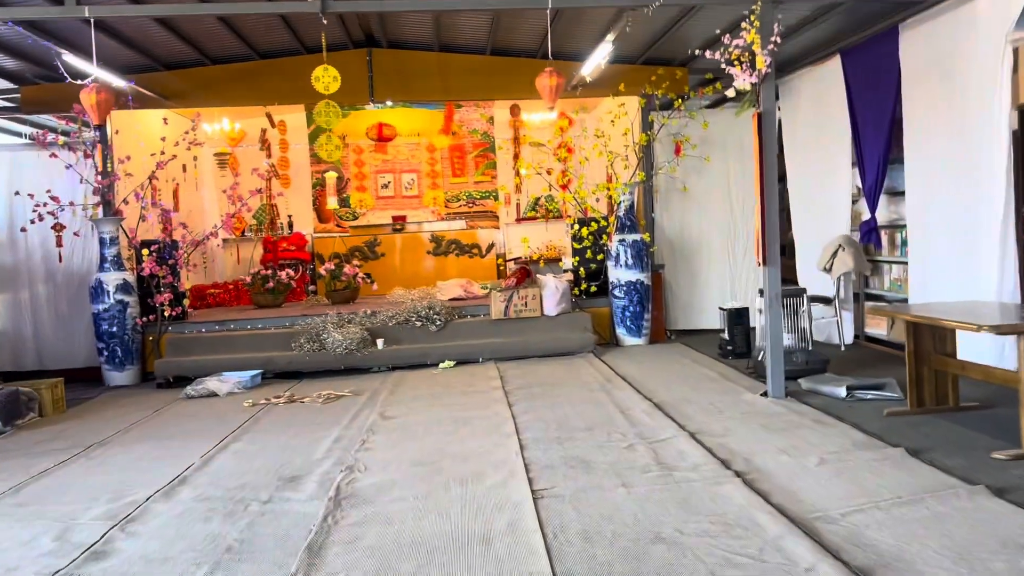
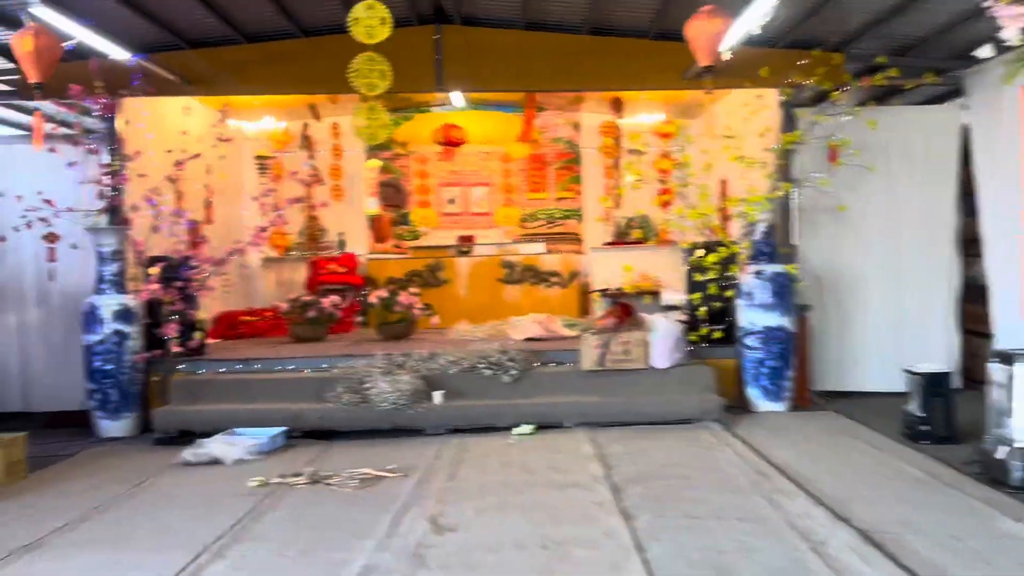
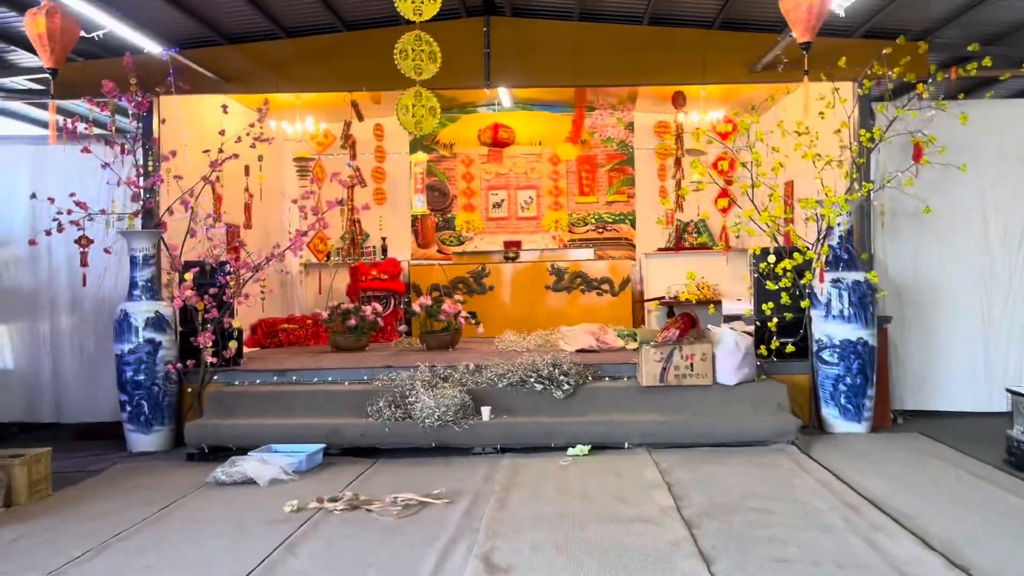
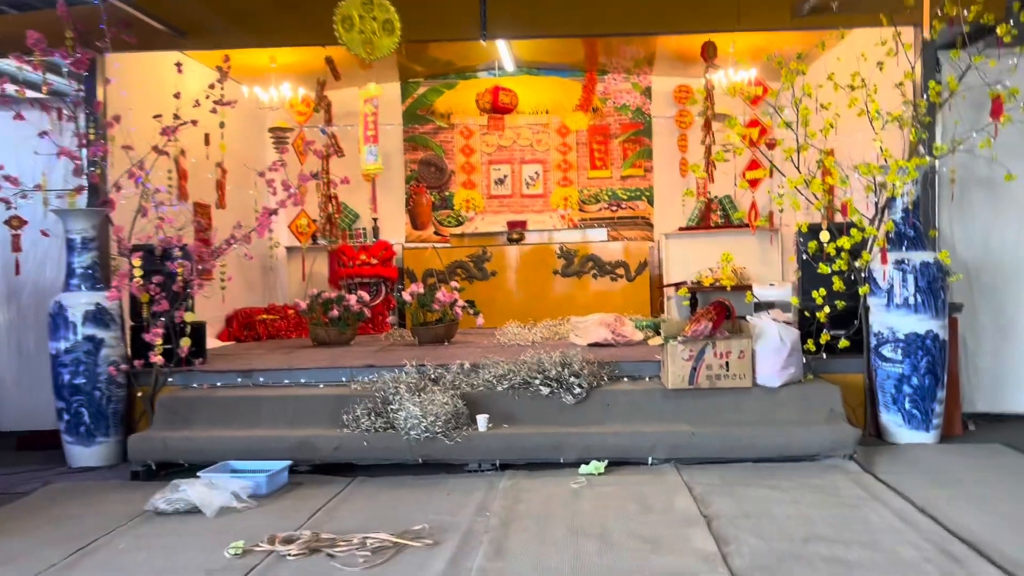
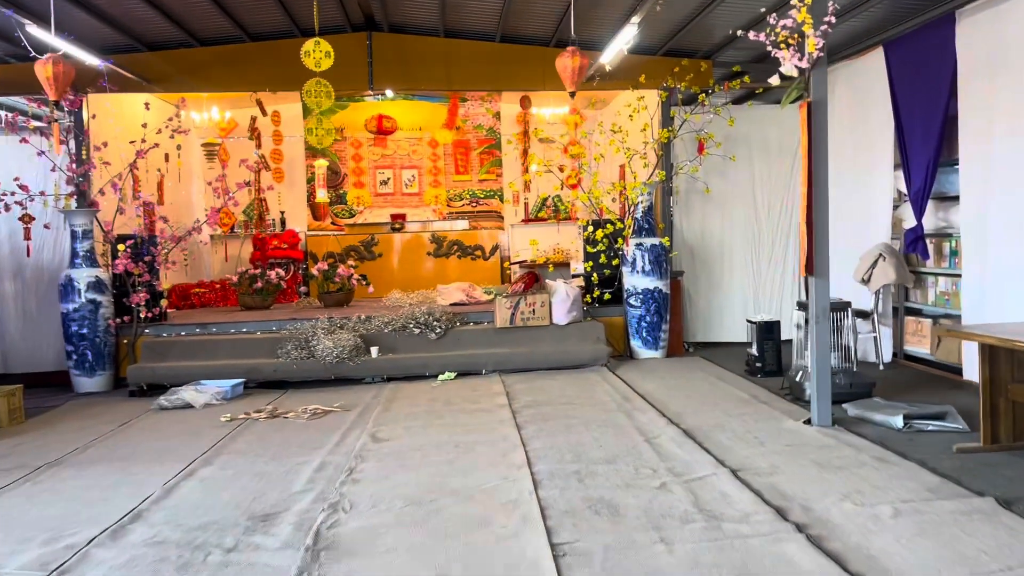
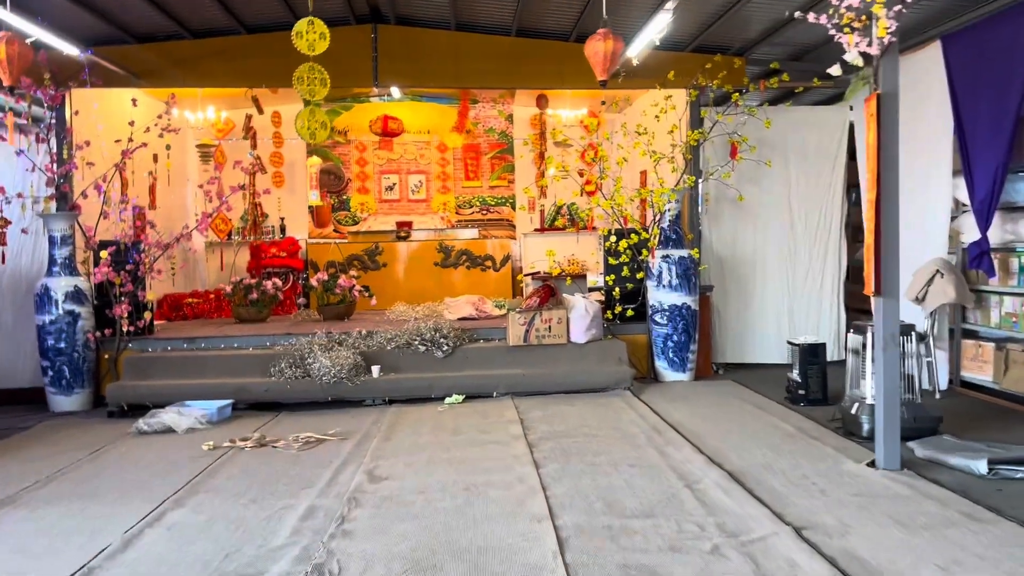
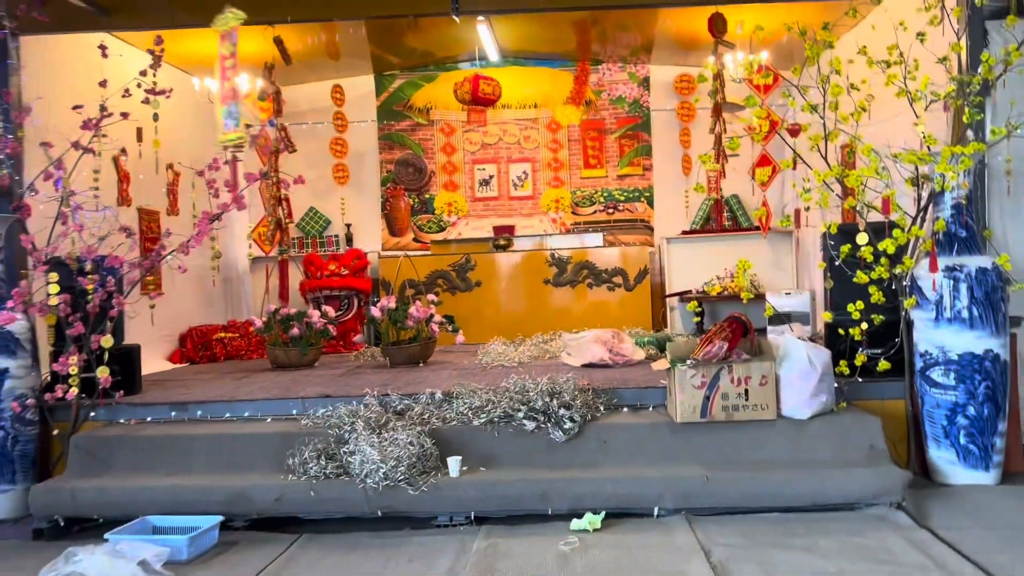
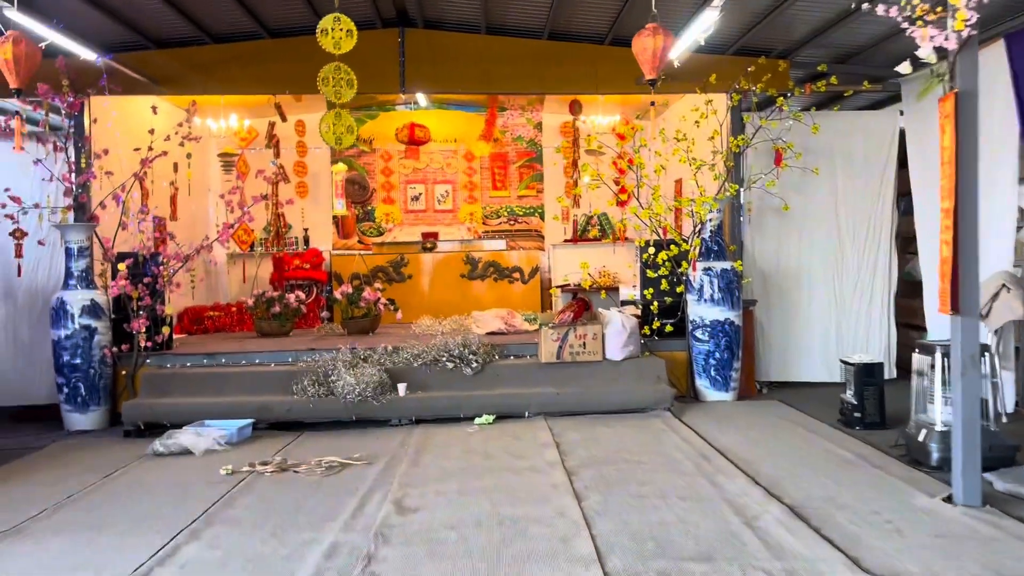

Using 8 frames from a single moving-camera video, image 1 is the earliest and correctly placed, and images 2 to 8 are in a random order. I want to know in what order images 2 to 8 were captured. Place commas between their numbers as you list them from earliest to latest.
5, 6, 8, 2, 3, 4, 7
